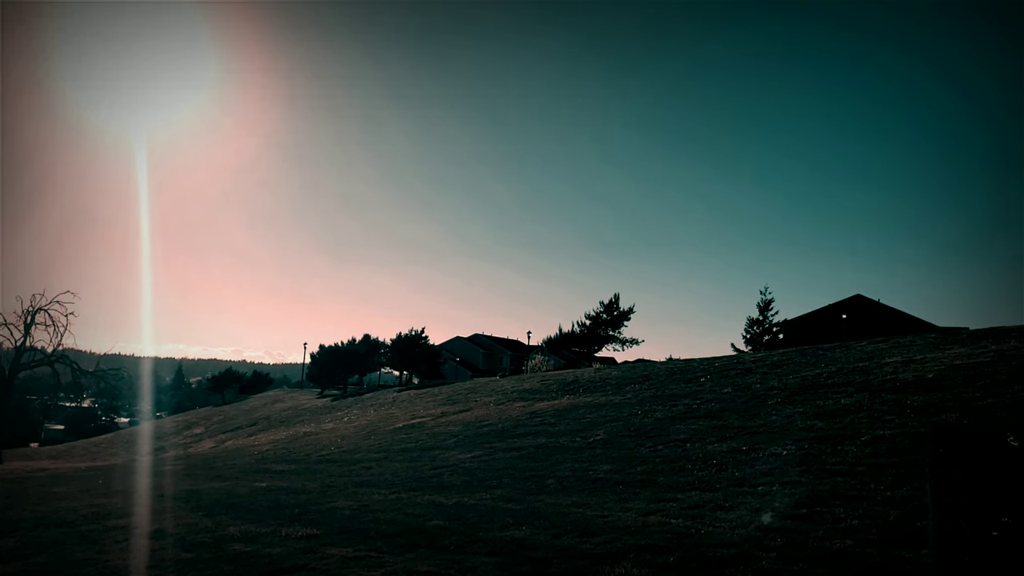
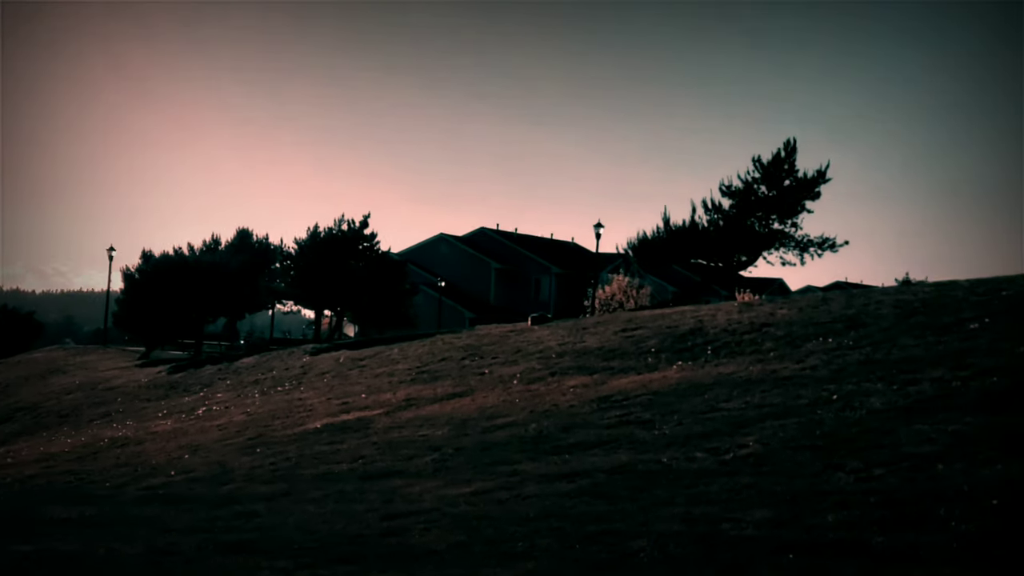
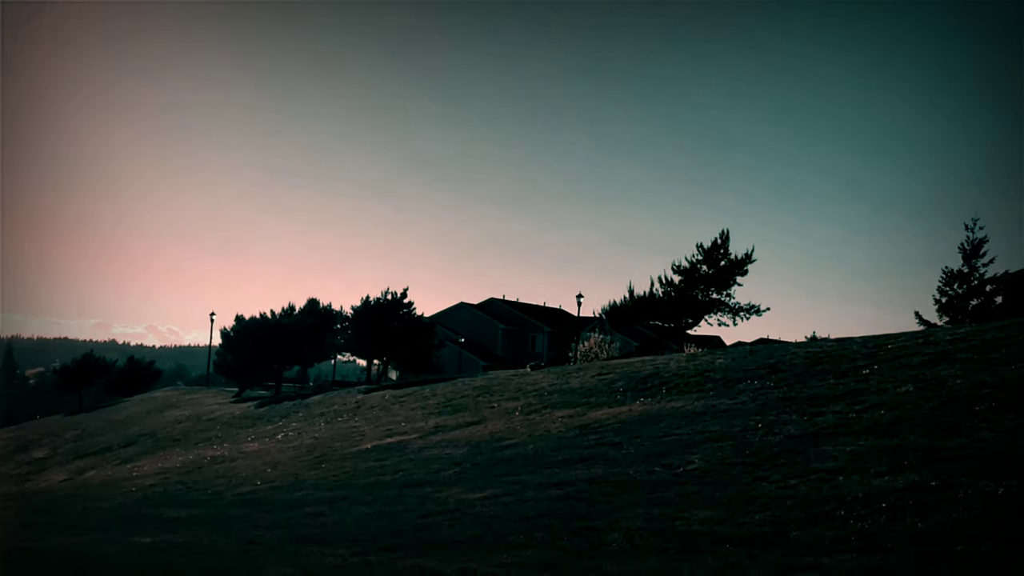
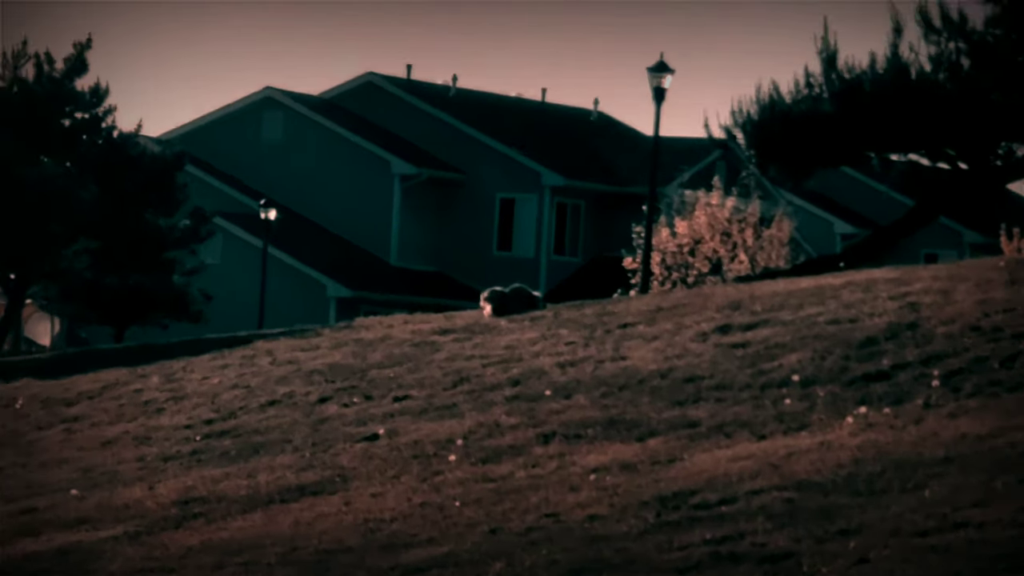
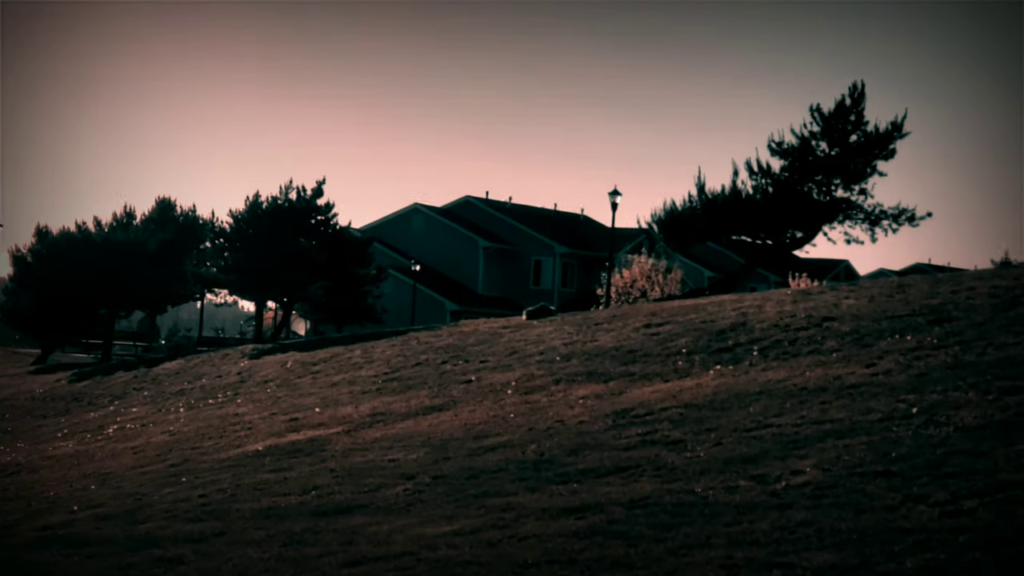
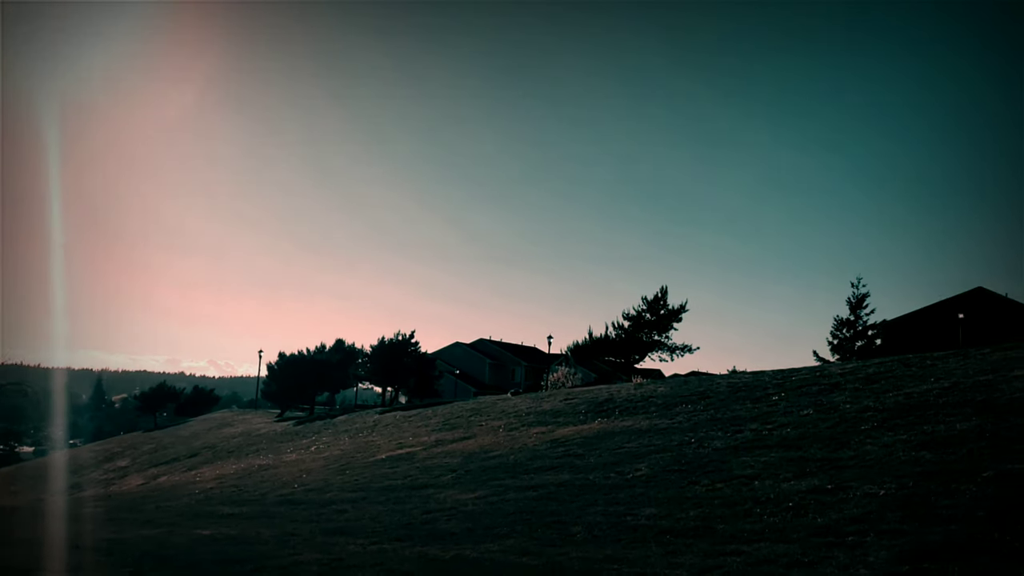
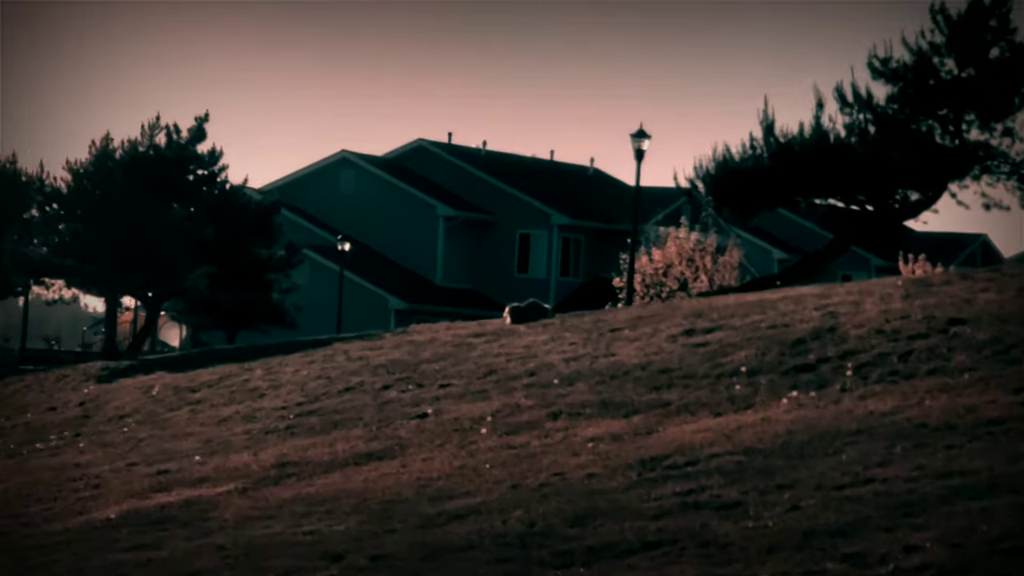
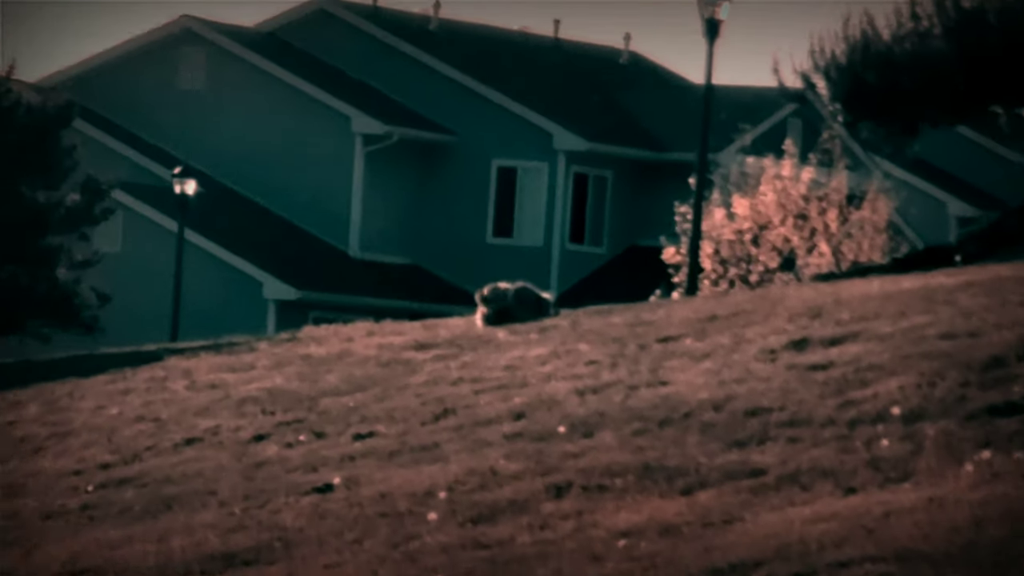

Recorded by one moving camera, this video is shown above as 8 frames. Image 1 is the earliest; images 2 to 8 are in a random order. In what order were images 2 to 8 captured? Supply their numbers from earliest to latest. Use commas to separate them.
6, 3, 2, 5, 7, 4, 8
